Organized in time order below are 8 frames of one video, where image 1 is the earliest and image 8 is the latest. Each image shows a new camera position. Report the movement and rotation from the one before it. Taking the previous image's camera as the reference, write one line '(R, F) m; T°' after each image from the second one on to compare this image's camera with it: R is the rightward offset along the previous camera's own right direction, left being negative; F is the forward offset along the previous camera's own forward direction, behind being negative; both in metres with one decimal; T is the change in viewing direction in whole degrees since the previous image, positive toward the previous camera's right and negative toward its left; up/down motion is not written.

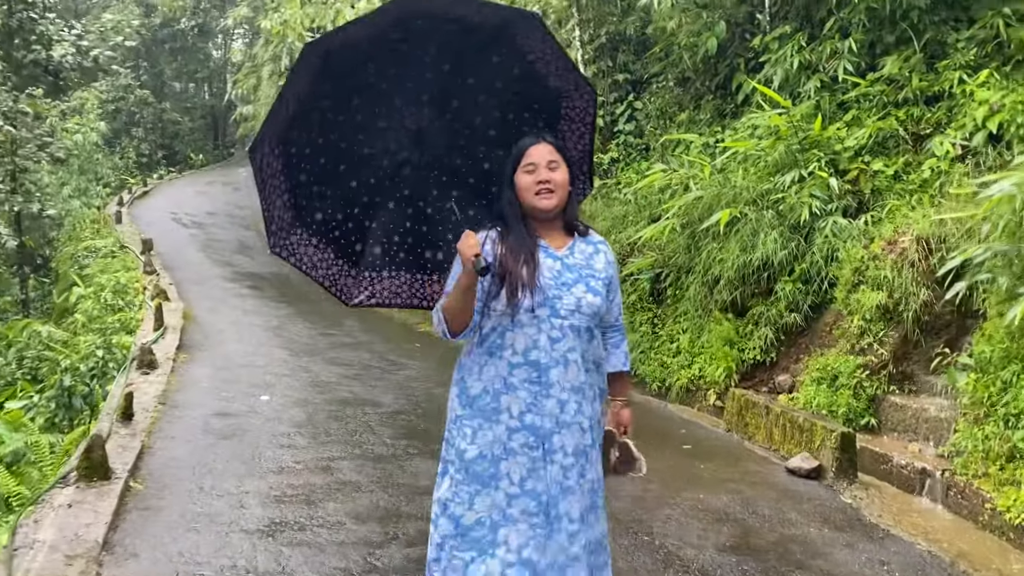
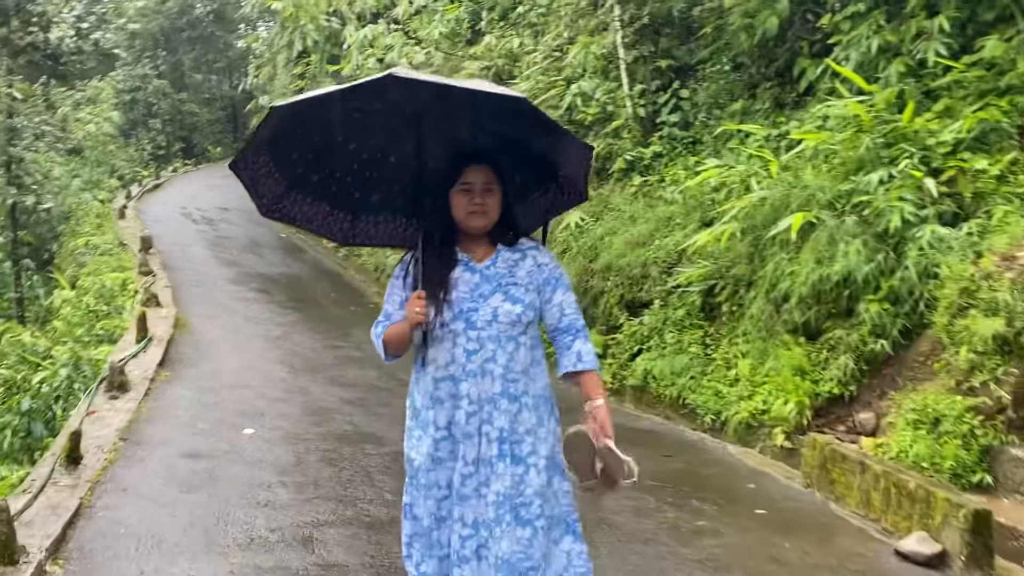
(-0.1, +1.0) m; -2°
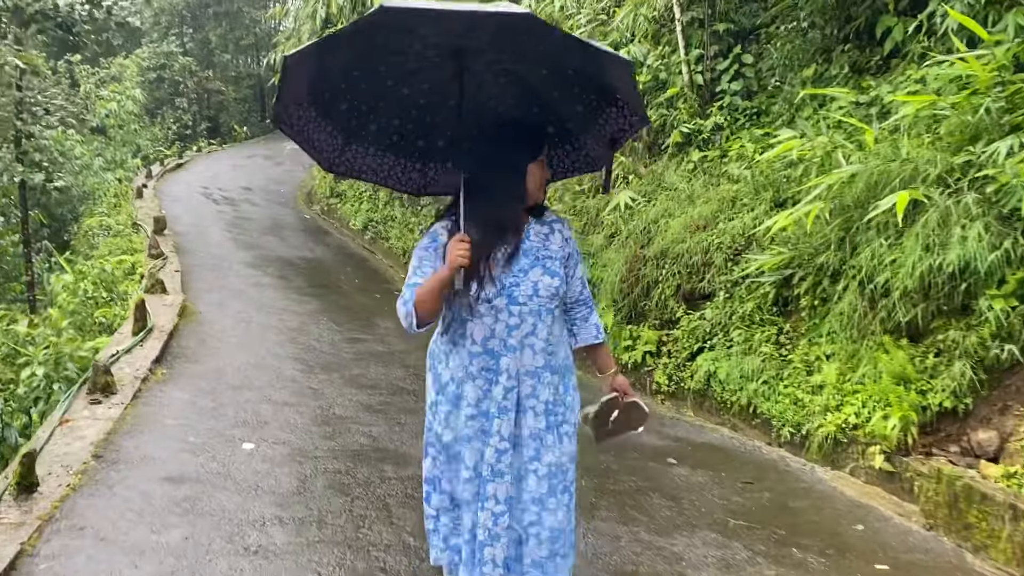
(-0.1, +0.9) m; -2°
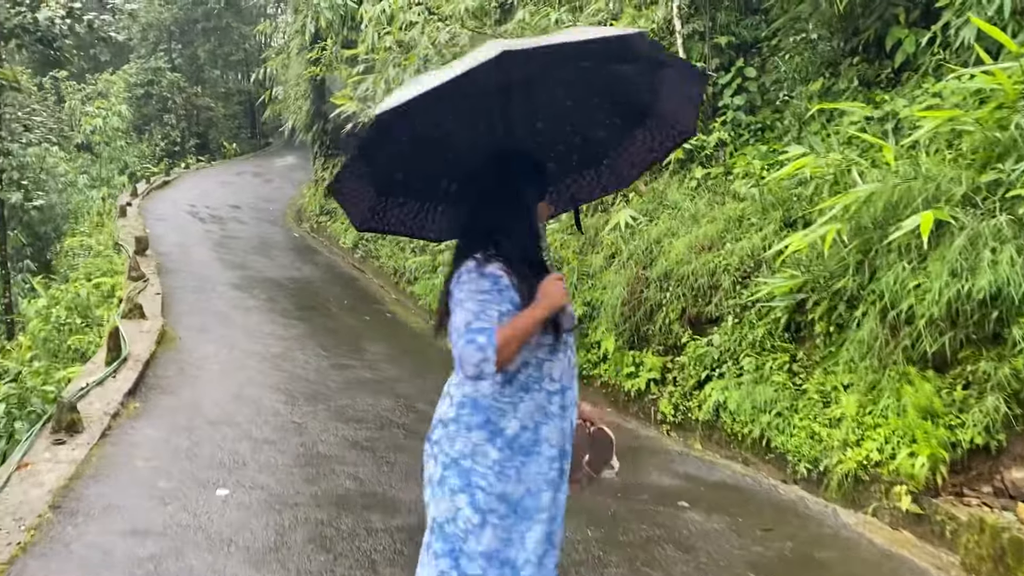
(0.0, +0.3) m; +1°
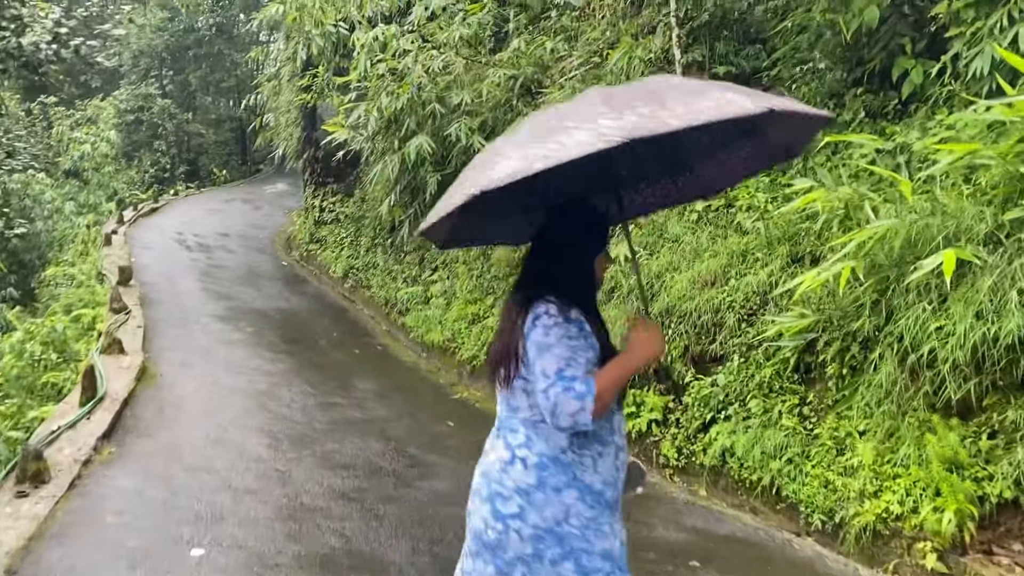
(0.0, +0.3) m; +1°
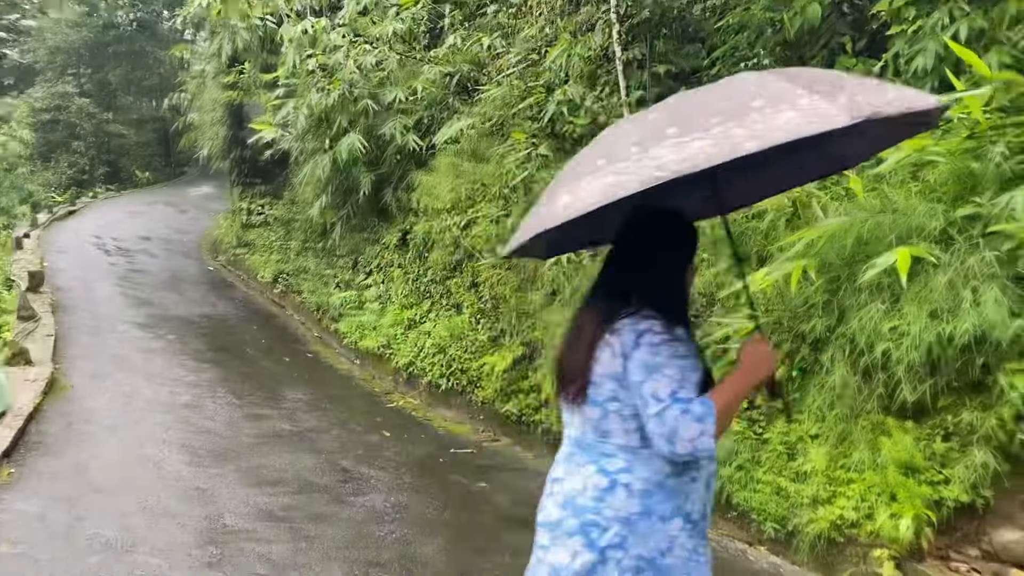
(0.0, +0.3) m; +4°
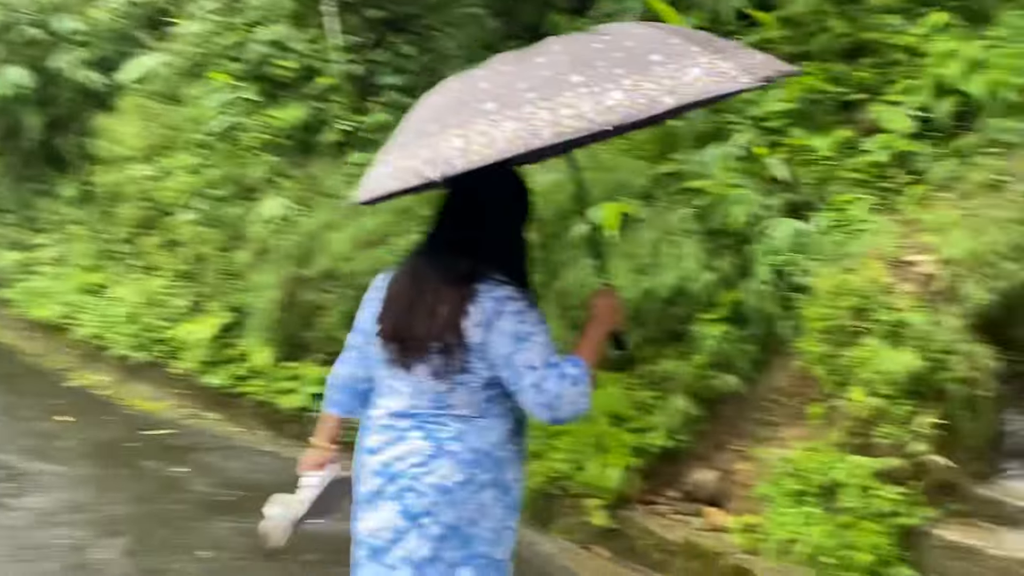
(+0.1, +0.3) m; +18°
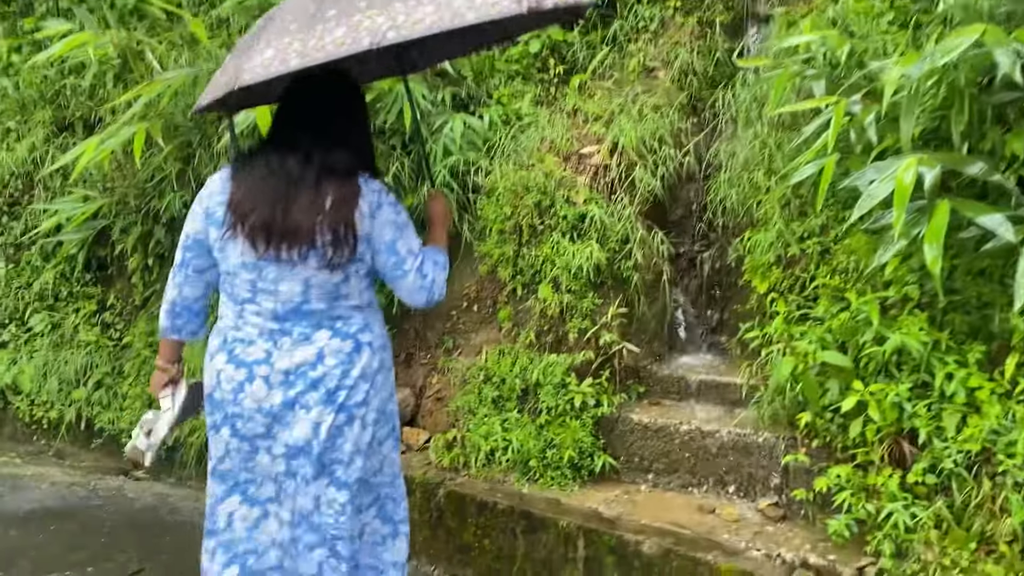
(-0.1, +0.4) m; +23°
